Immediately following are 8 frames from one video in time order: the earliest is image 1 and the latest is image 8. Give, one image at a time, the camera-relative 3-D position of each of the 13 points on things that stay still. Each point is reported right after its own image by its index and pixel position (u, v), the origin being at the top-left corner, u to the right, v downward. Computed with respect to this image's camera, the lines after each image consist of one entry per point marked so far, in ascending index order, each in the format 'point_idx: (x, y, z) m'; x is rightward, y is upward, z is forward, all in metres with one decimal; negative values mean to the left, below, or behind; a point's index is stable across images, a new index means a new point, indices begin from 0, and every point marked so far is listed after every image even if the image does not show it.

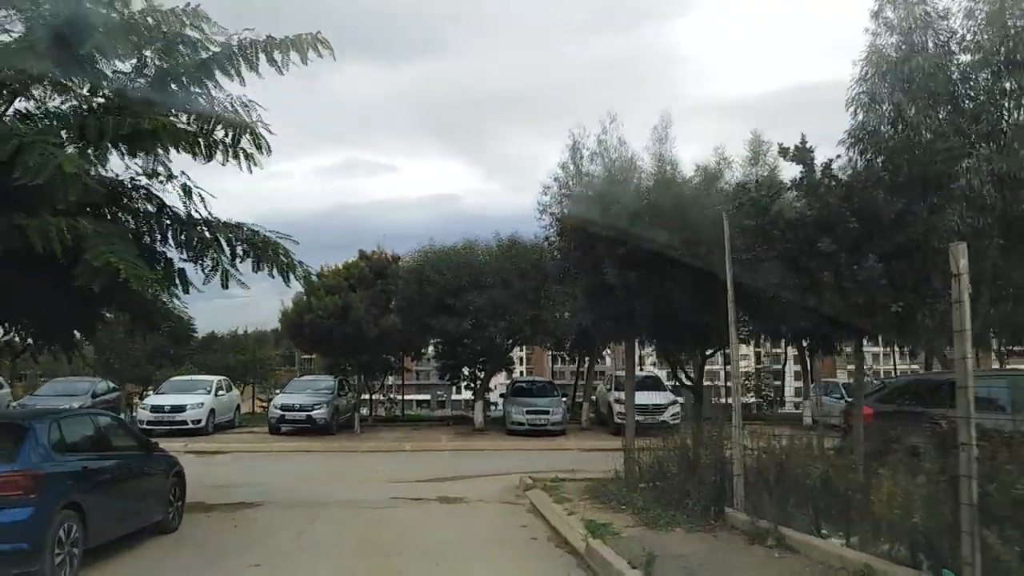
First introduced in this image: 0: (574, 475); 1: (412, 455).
0: (+1.2, -3.8, +15.0) m
1: (-2.6, -4.5, +19.9) m
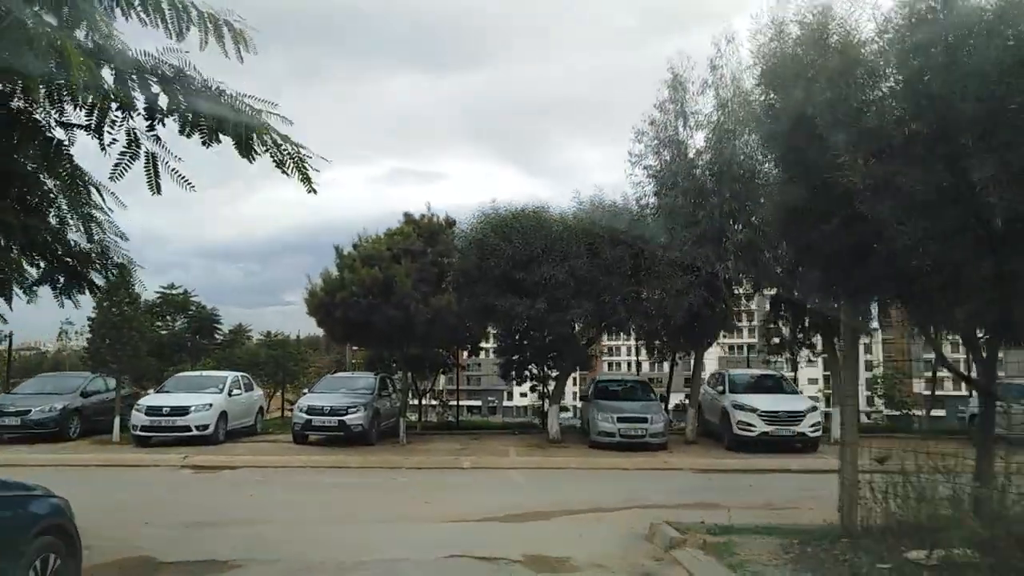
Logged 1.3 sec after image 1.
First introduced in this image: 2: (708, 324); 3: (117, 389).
0: (+2.8, -3.0, +9.8) m
1: (-0.8, -3.8, +15.0) m
2: (+4.7, -0.8, +18.1) m
3: (-10.2, -2.6, +19.4) m
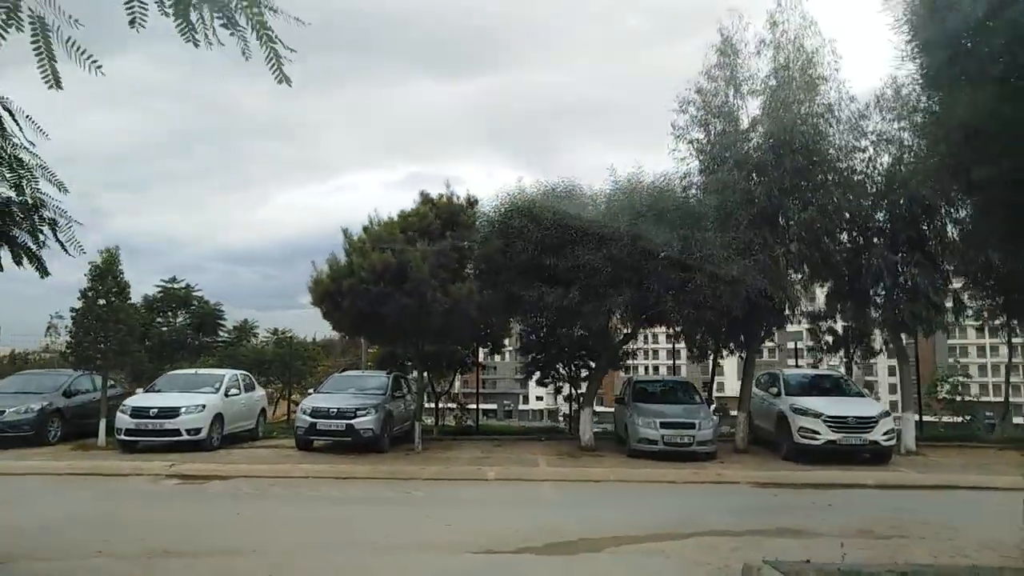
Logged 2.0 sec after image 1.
0: (+3.2, -2.7, +7.7) m
1: (-0.2, -3.5, +13.0) m
2: (+5.3, -0.5, +15.9) m
3: (-9.6, -2.3, +17.6) m
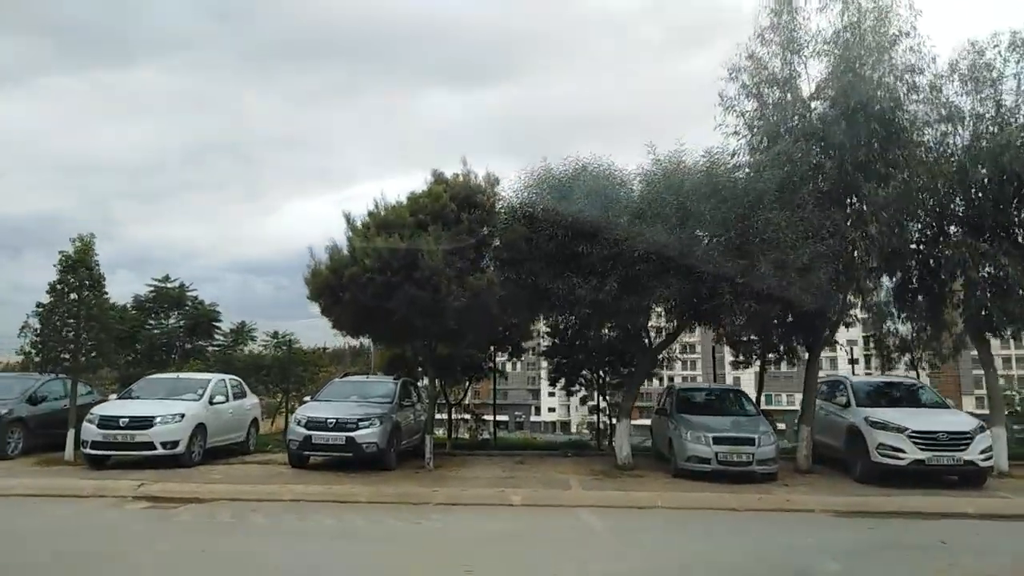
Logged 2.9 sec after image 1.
0: (+3.6, -2.5, +5.4) m
1: (+0.2, -3.3, +10.7) m
2: (+5.8, -0.4, +13.6) m
3: (-9.1, -2.2, +15.5) m
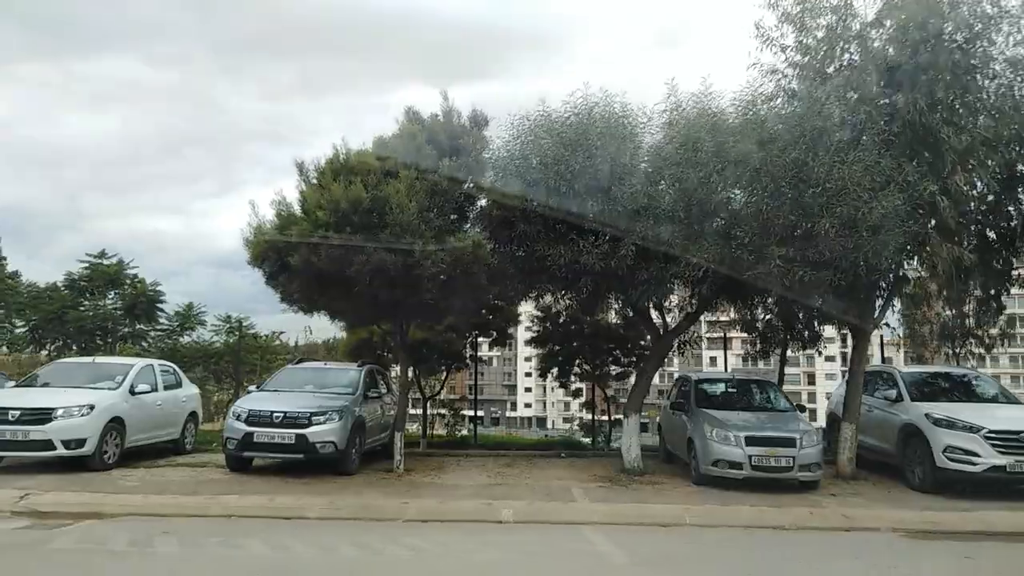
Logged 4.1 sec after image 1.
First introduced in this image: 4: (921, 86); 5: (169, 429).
0: (+3.7, -2.0, +3.1) m
1: (+0.1, -2.8, +8.2) m
2: (+5.7, +0.1, +11.3) m
3: (-9.3, -1.6, +12.7) m
4: (+5.8, +2.9, +10.8) m
5: (-6.1, -2.5, +13.4) m
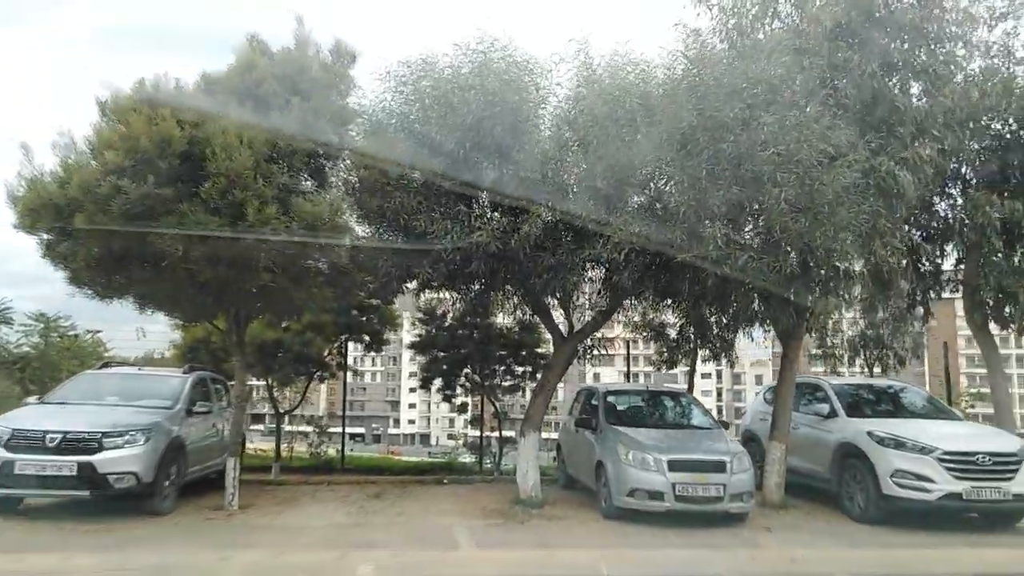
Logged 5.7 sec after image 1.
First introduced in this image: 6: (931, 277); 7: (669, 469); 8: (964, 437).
0: (+3.3, -1.8, +1.2) m
1: (-1.0, -2.6, +5.8) m
2: (+4.1, +0.1, +9.7) m
3: (-10.9, -1.2, +8.8) m
4: (+4.3, +3.0, +9.2) m
5: (-7.9, -2.2, +10.0) m
6: (+6.9, +0.2, +12.4) m
7: (+1.9, -2.2, +9.1) m
8: (+5.6, -1.8, +9.3) m
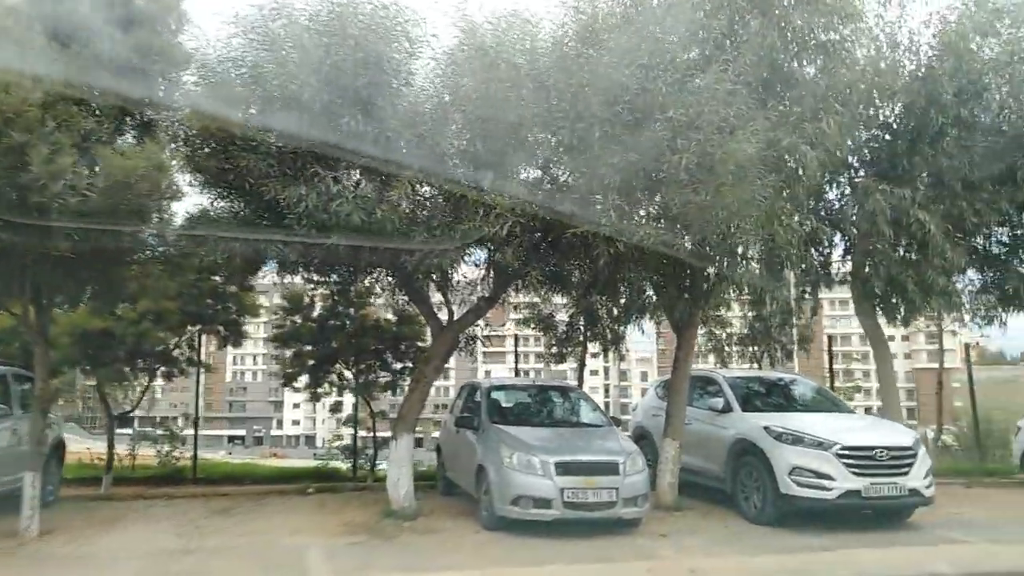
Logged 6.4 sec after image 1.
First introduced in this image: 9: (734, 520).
0: (+3.0, -1.6, +0.6) m
1: (-1.9, -2.4, +4.5) m
2: (+2.6, +0.3, +9.1) m
3: (-12.2, -0.9, +6.0) m
4: (+2.9, +3.1, +8.6) m
5: (-9.4, -1.9, +7.6) m
6: (+5.0, +0.3, +12.2) m
7: (+0.5, -2.0, +8.1) m
8: (+4.1, -1.7, +8.9) m
9: (+2.7, -2.9, +9.4) m
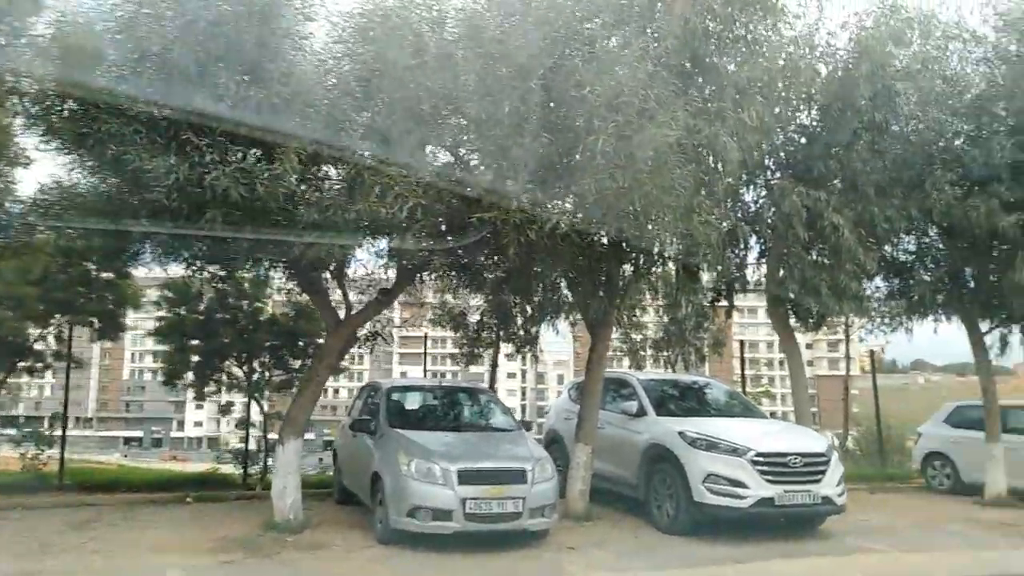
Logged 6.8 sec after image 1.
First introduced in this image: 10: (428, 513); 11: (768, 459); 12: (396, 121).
0: (+2.8, -1.6, +0.2) m
1: (-2.5, -2.2, +3.6) m
2: (+1.5, +0.3, +8.7) m
3: (-12.8, -0.5, +4.0) m
4: (+2.0, +3.1, +8.2) m
5: (-10.3, -1.6, +5.9) m
6: (+3.6, +0.3, +12.0) m
7: (-0.5, -1.9, +7.5) m
8: (+3.0, -1.7, +8.6) m
9: (+1.6, -2.9, +8.9) m
10: (-0.8, -2.2, +7.3) m
11: (+2.8, -1.9, +8.2) m
12: (-1.2, +1.5, +7.0) m
